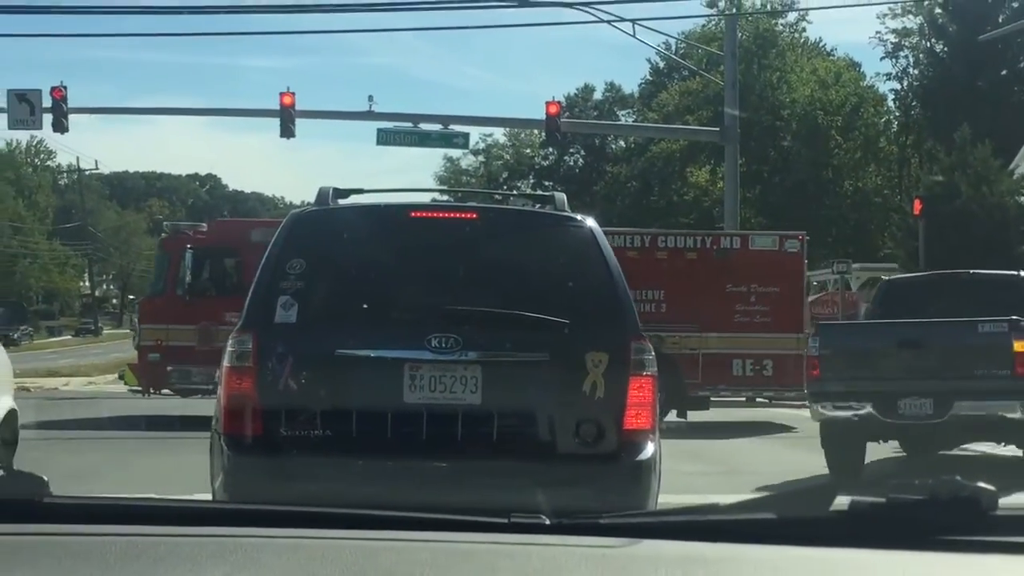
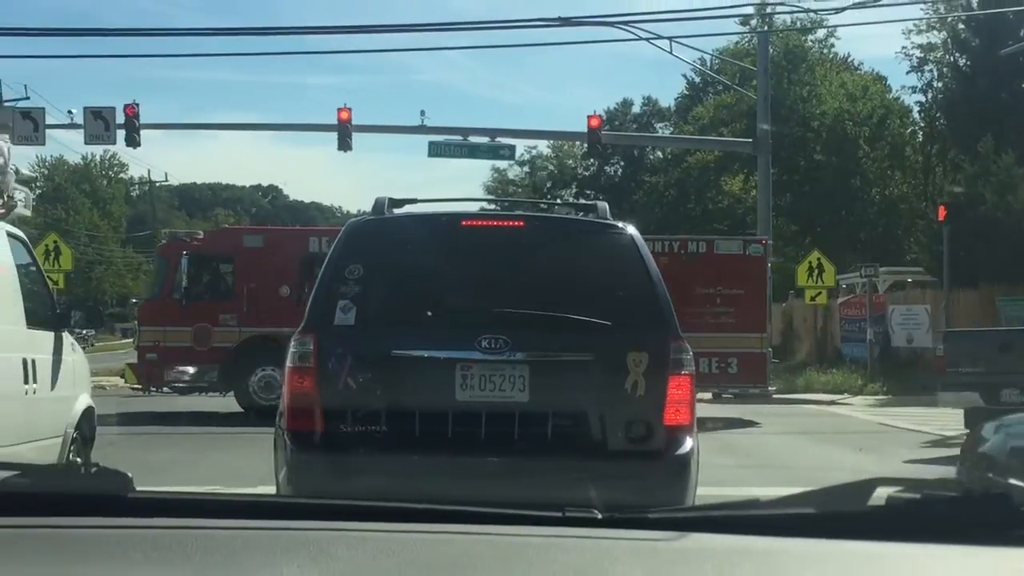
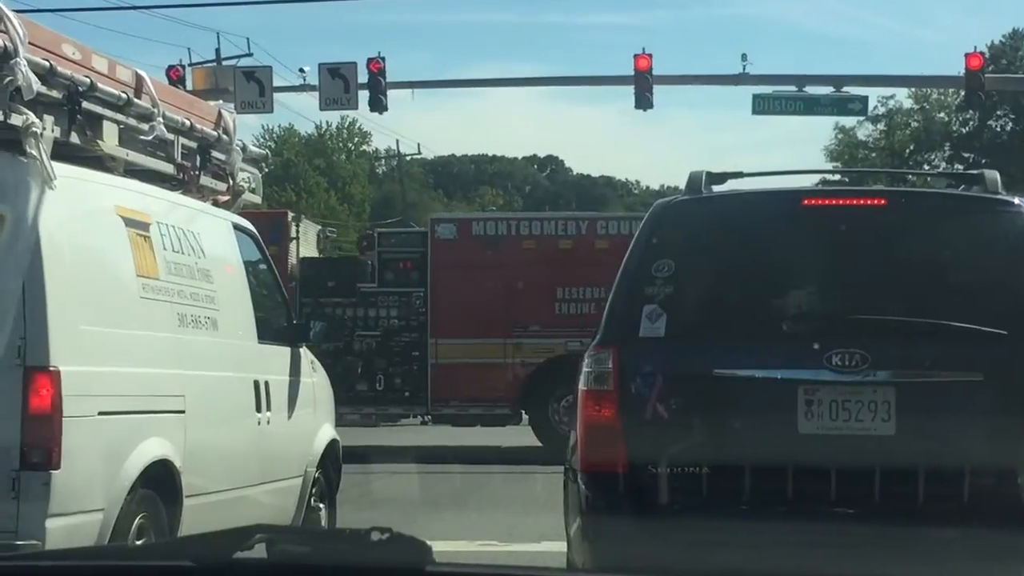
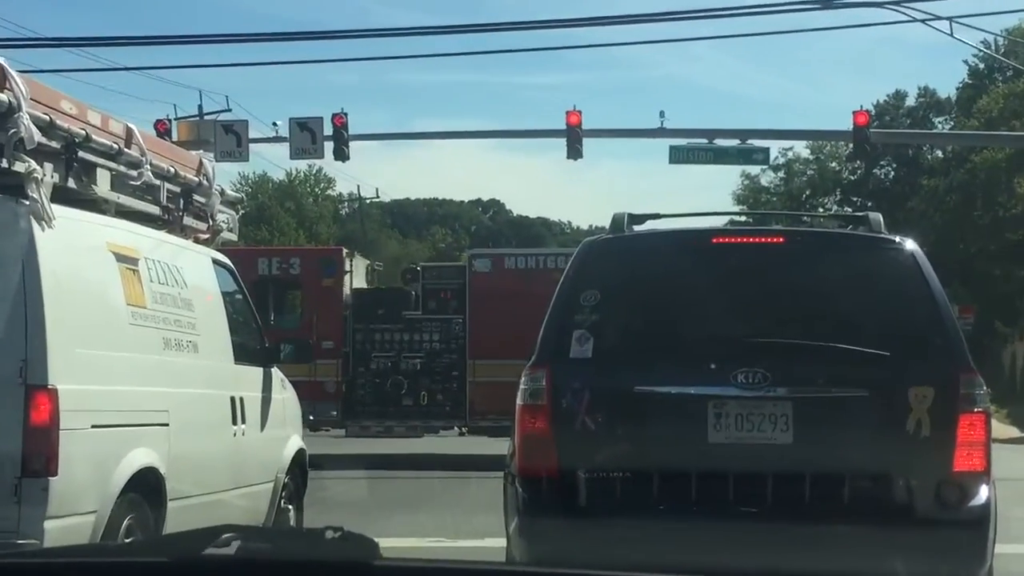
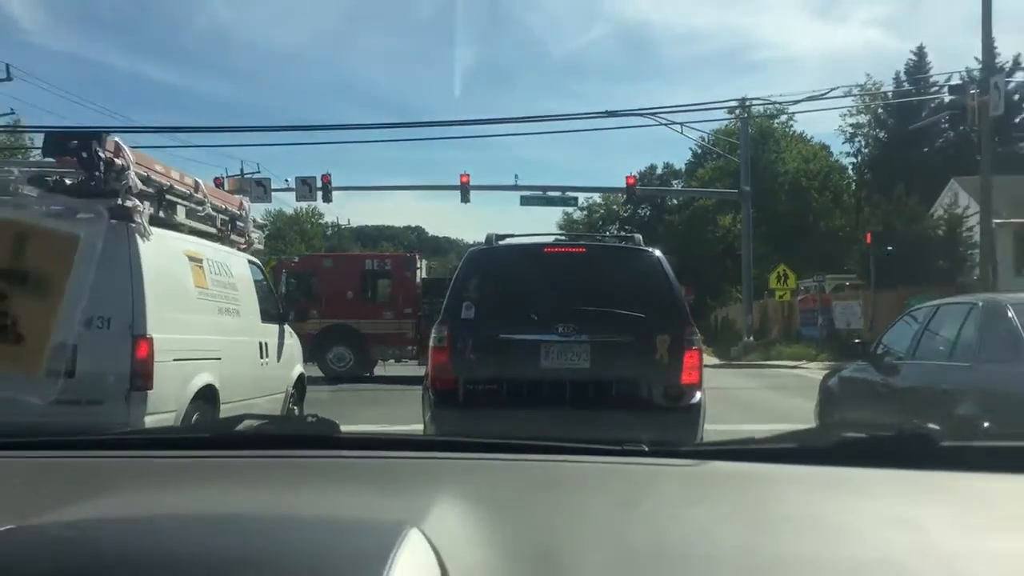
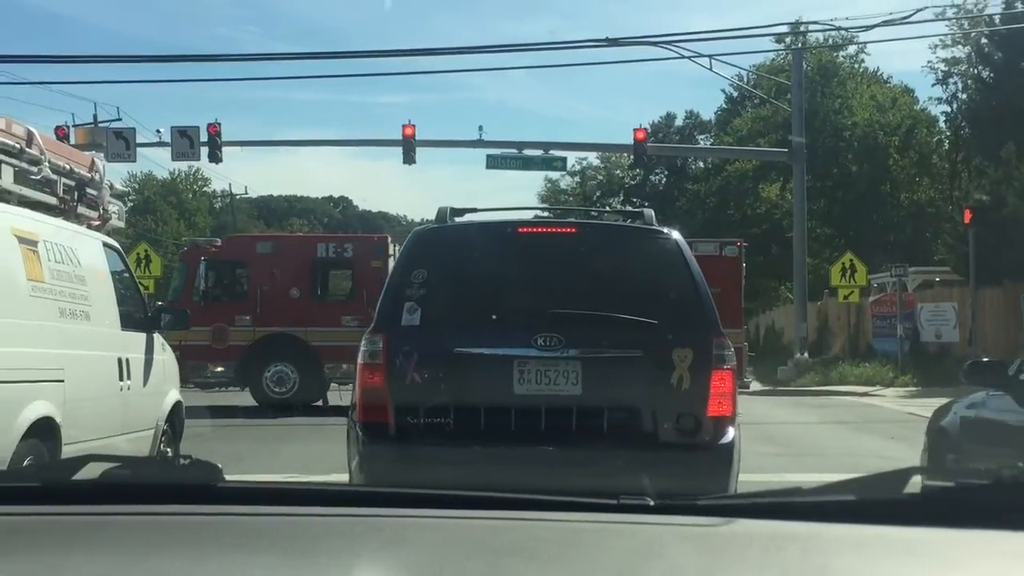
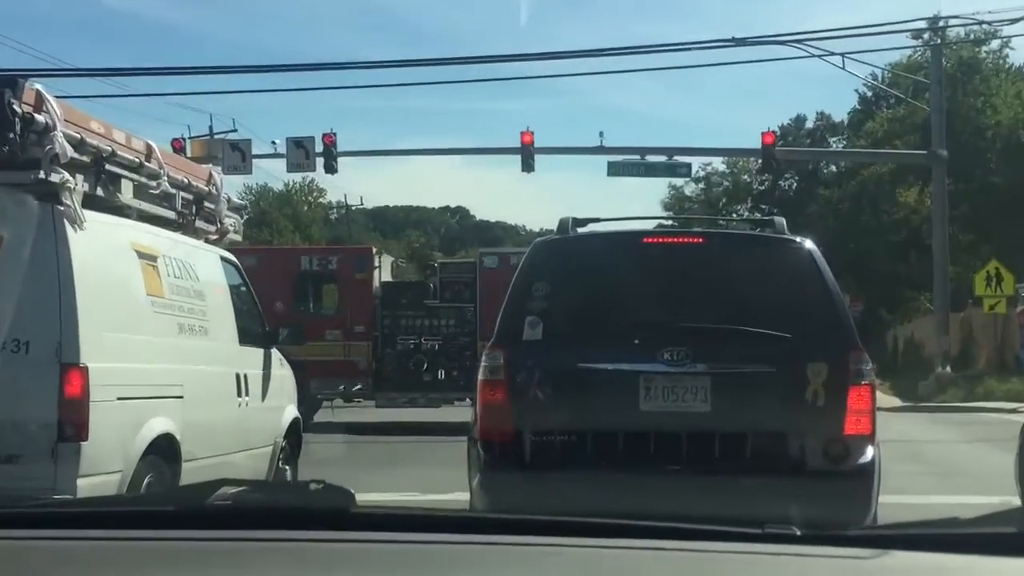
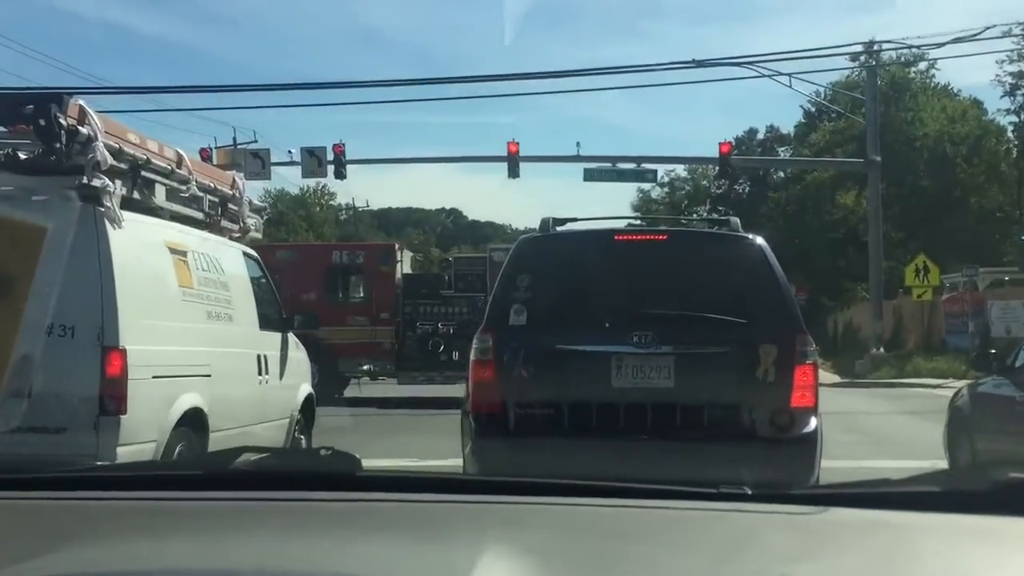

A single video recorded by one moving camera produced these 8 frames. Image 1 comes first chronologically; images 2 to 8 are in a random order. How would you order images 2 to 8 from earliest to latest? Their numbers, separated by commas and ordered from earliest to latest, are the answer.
2, 6, 5, 8, 7, 4, 3
